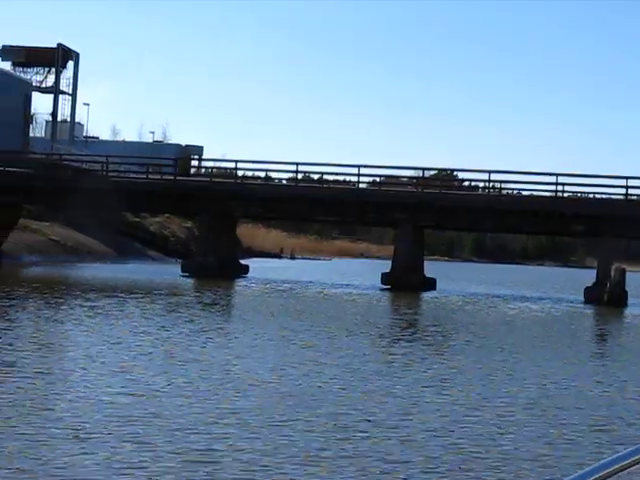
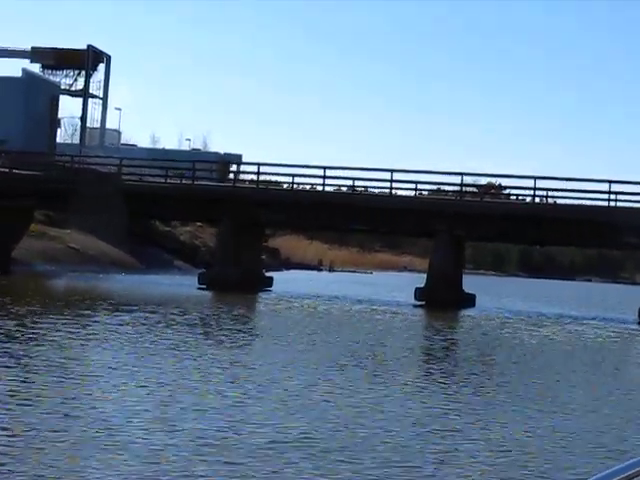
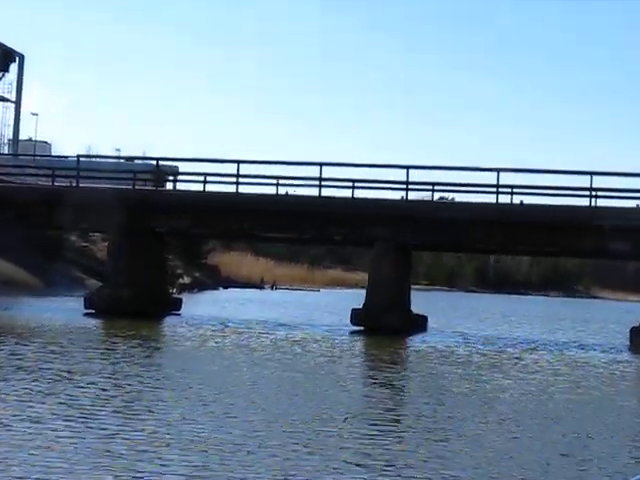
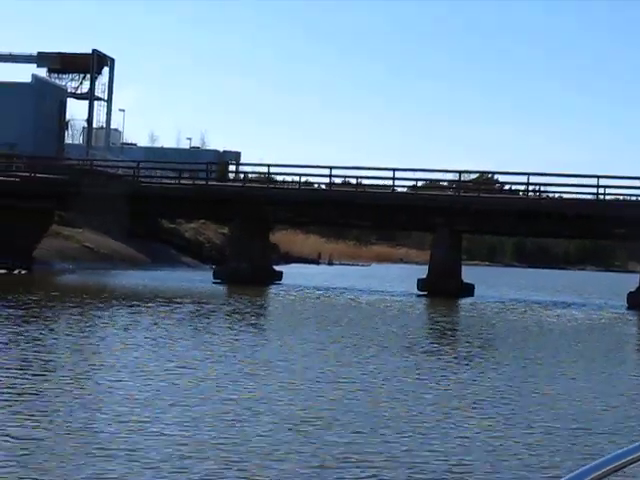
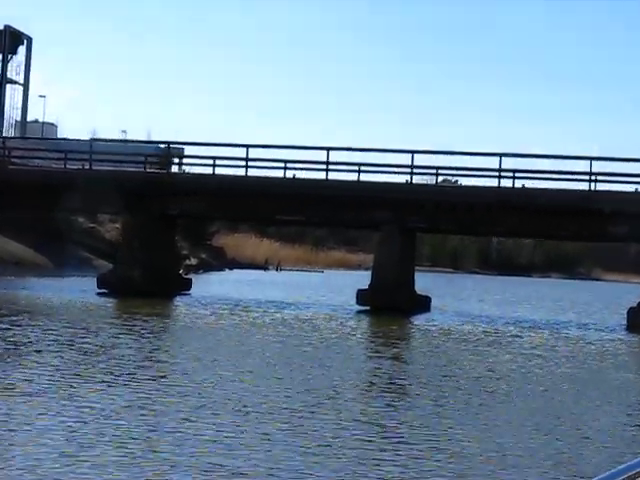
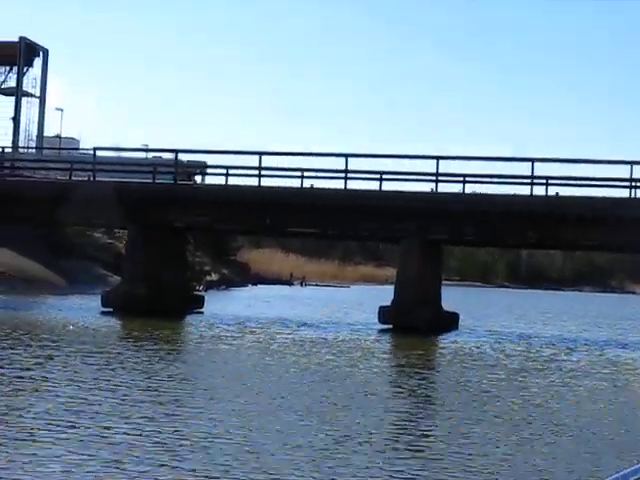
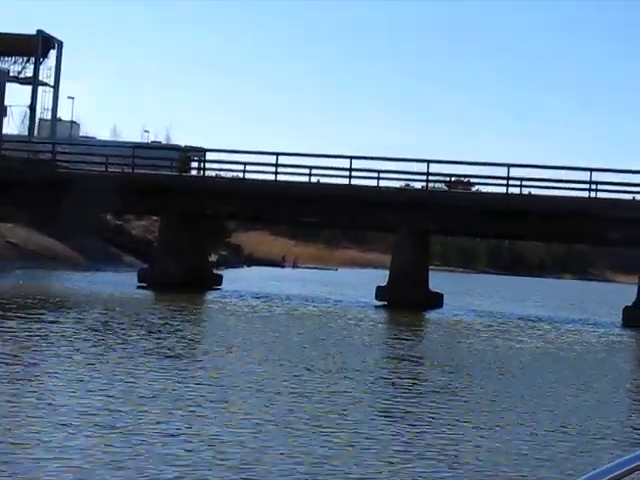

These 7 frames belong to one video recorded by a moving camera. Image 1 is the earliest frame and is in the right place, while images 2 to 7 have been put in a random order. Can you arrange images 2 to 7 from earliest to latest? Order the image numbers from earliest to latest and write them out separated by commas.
4, 2, 7, 5, 3, 6
